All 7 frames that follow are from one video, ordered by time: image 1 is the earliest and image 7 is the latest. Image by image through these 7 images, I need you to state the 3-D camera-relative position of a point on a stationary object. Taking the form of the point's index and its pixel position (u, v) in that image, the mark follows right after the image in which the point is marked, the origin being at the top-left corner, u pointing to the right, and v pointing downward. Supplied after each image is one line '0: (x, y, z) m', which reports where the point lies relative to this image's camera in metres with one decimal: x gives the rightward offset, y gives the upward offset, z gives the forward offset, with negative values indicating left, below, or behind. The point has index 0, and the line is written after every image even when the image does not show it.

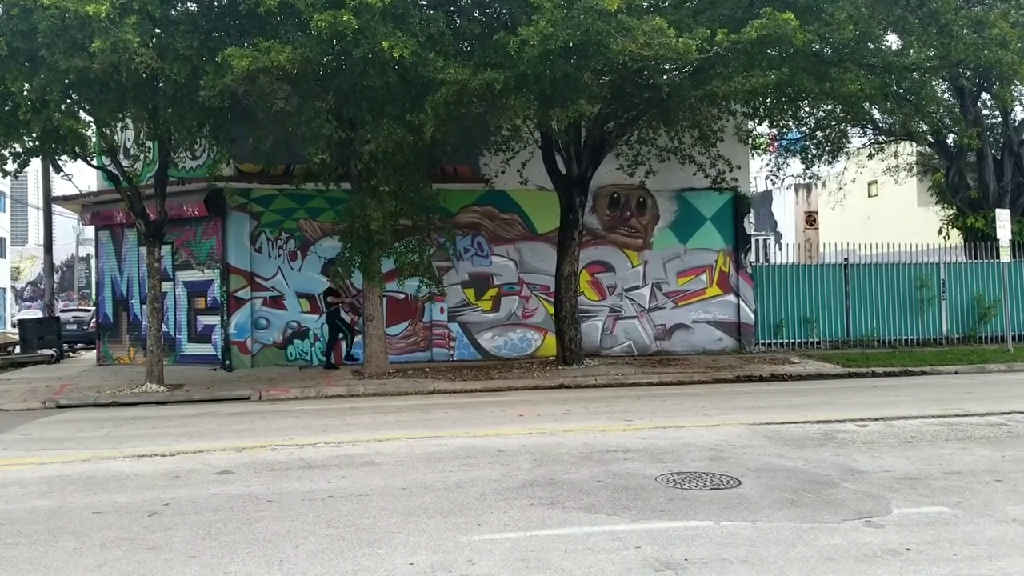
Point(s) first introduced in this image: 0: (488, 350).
0: (-0.6, -1.4, +19.6) m
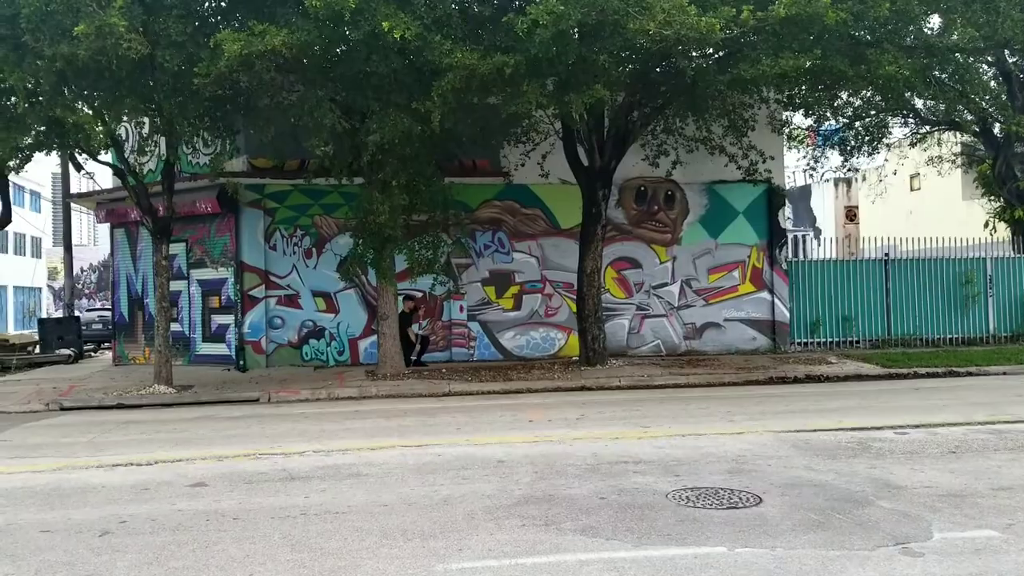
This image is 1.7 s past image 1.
0: (-0.1, -1.4, +18.9) m
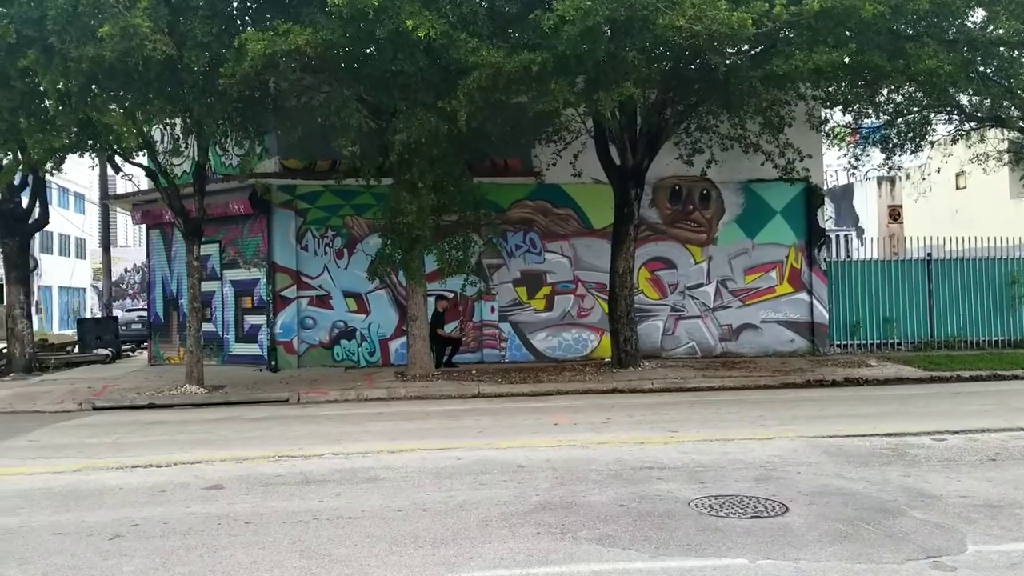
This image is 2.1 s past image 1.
0: (+0.6, -1.4, +18.7) m
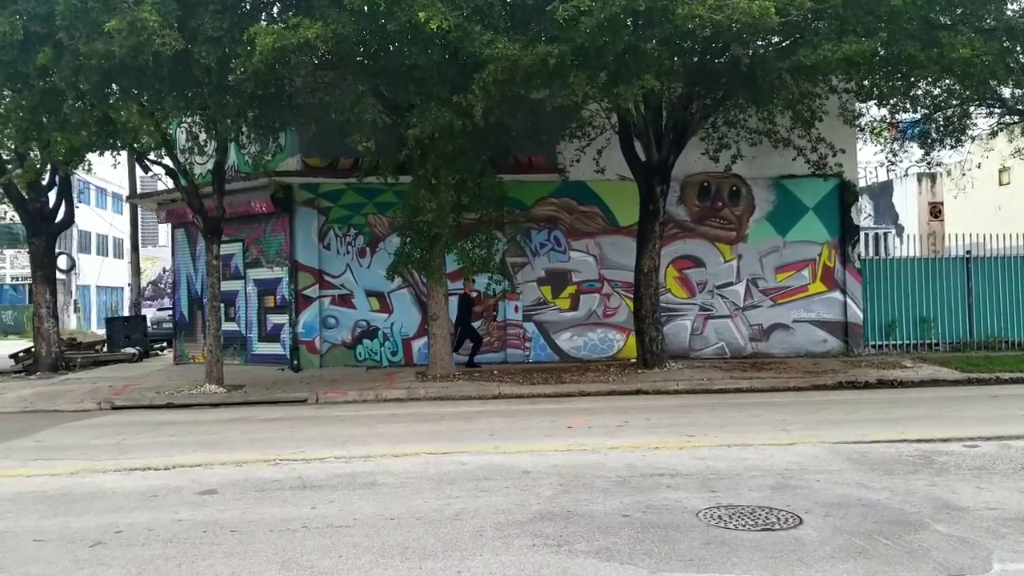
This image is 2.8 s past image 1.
0: (+1.2, -1.4, +18.4) m
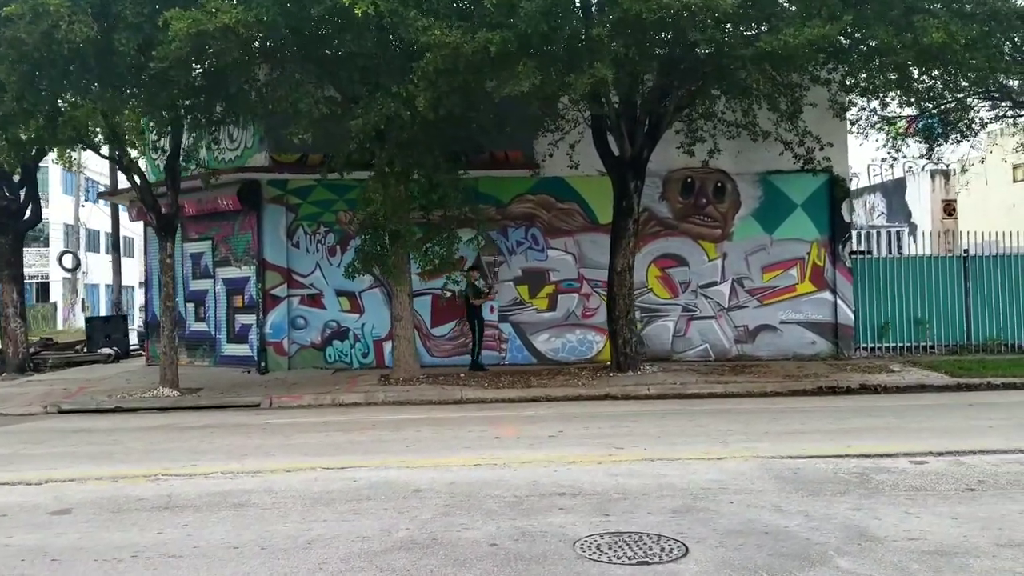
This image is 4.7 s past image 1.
0: (+0.6, -1.4, +17.8) m
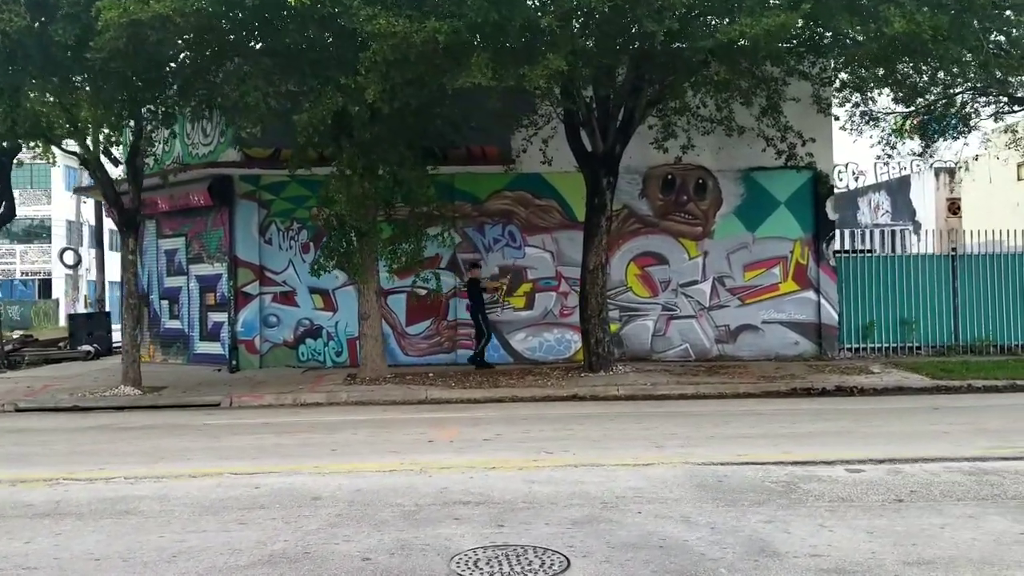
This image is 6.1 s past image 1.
0: (+0.1, -1.3, +17.6) m
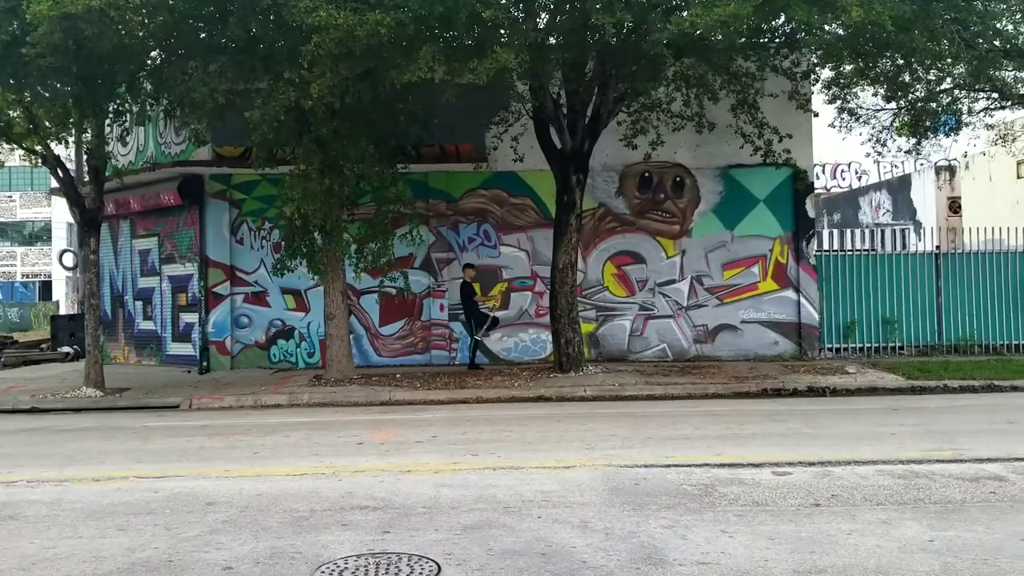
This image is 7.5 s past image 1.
0: (-0.4, -1.3, +17.3) m
